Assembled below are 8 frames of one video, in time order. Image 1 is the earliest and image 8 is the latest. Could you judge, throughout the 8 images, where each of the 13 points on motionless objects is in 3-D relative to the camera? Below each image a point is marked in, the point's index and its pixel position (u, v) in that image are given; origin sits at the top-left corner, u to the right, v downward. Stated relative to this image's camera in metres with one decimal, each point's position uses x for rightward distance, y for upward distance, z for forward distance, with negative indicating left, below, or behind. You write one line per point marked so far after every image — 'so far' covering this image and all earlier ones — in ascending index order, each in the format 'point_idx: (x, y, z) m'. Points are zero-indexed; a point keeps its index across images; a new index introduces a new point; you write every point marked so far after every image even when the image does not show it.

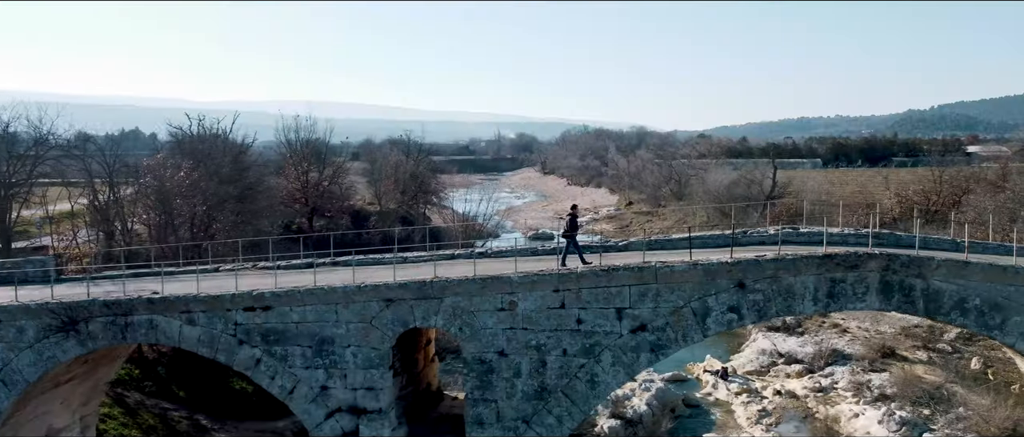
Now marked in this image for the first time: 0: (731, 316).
0: (+2.4, -1.1, +8.3) m
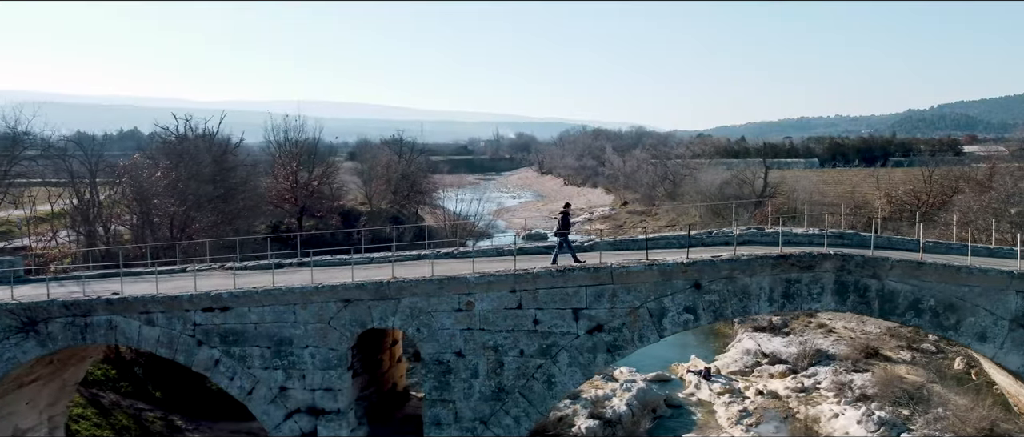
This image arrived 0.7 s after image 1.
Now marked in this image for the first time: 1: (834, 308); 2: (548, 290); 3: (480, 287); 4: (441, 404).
0: (+2.0, -1.1, +8.3) m
1: (+3.5, -1.0, +8.1) m
2: (+0.4, -0.8, +8.4) m
3: (-0.4, -0.8, +8.5) m
4: (-0.8, -2.2, +8.7) m
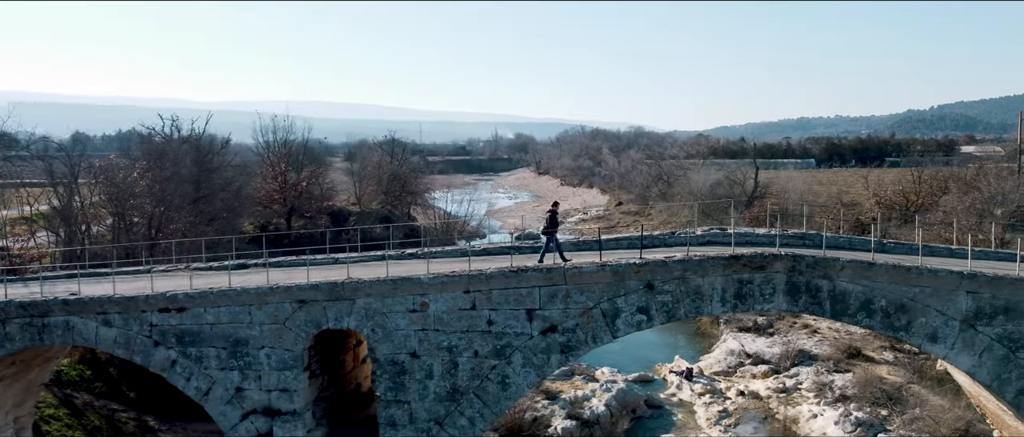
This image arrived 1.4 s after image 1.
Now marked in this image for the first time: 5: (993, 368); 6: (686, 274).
0: (+1.4, -1.1, +8.3) m
1: (+3.0, -1.0, +8.1) m
2: (-0.1, -0.8, +8.4) m
3: (-0.9, -0.8, +8.4) m
4: (-1.4, -2.2, +8.7) m
5: (+5.1, -1.6, +7.9) m
6: (+1.9, -0.6, +8.1) m
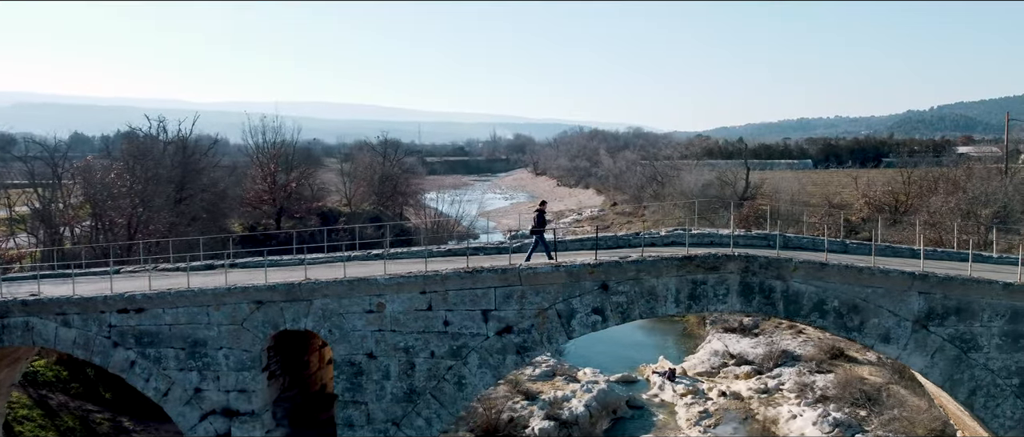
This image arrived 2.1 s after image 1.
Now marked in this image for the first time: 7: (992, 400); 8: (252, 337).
0: (+0.9, -1.1, +8.3) m
1: (+2.5, -1.0, +8.1) m
2: (-0.6, -0.8, +8.4) m
3: (-1.4, -0.8, +8.5) m
4: (-1.9, -2.2, +8.7) m
5: (+4.6, -1.6, +7.9) m
6: (+1.4, -0.6, +8.1) m
7: (+5.1, -1.9, +7.9) m
8: (-3.1, -1.4, +8.8) m
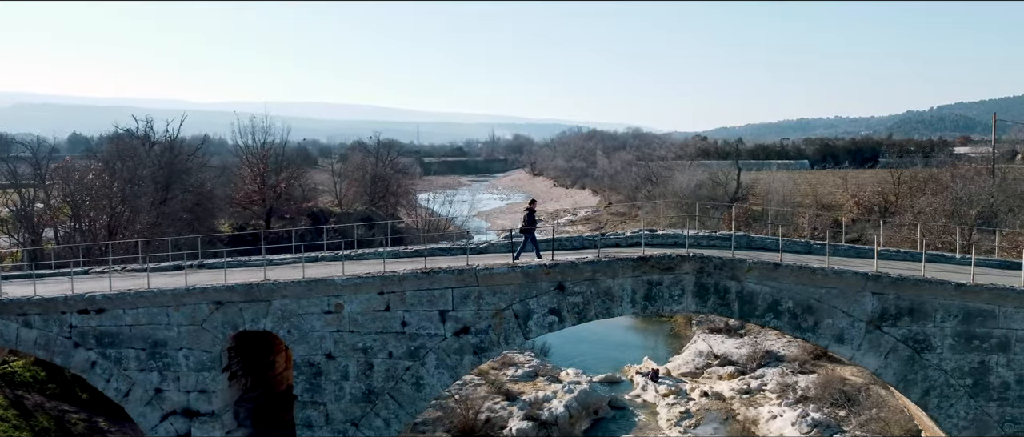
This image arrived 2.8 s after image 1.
0: (+0.4, -1.1, +8.3) m
1: (+2.0, -1.0, +8.1) m
2: (-1.1, -0.8, +8.4) m
3: (-1.9, -0.8, +8.5) m
4: (-2.3, -2.2, +8.7) m
5: (+4.1, -1.6, +7.9) m
6: (+0.9, -0.6, +8.1) m
7: (+4.6, -1.9, +7.9) m
8: (-3.6, -1.4, +8.8) m
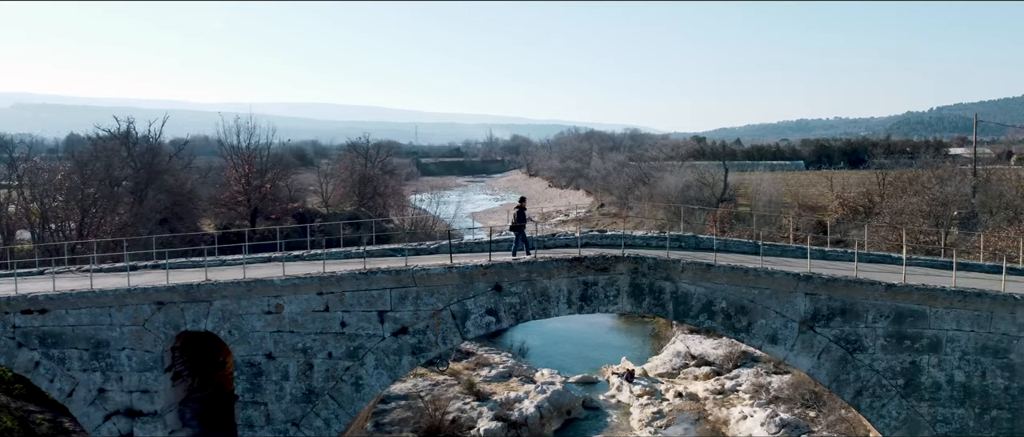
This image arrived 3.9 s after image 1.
0: (-0.3, -1.1, +8.3) m
1: (+1.3, -1.0, +8.2) m
2: (-1.8, -0.8, +8.4) m
3: (-2.6, -0.8, +8.5) m
4: (-3.0, -2.2, +8.7) m
5: (+3.4, -1.6, +7.9) m
6: (+0.2, -0.6, +8.2) m
7: (+3.9, -1.9, +7.9) m
8: (-4.3, -1.4, +8.8) m
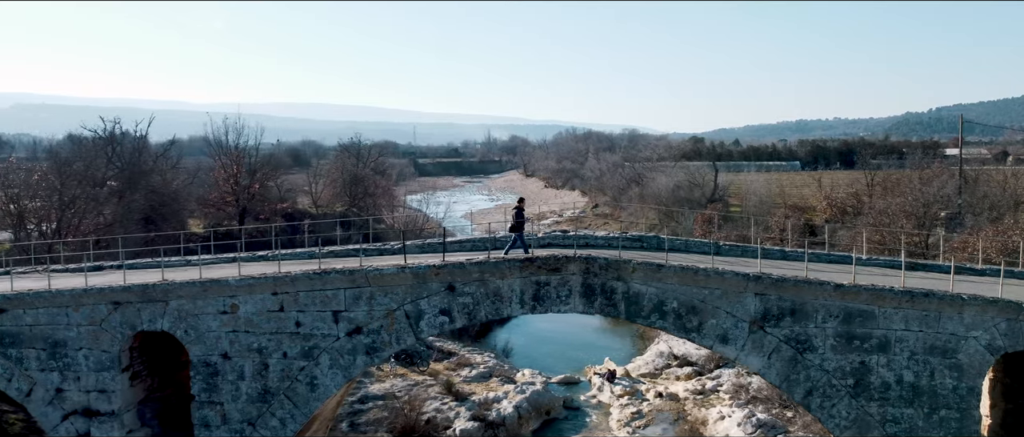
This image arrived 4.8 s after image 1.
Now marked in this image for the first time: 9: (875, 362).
0: (-0.8, -1.1, +8.3) m
1: (+0.8, -1.0, +8.2) m
2: (-2.3, -0.8, +8.5) m
3: (-3.1, -0.8, +8.5) m
4: (-3.6, -2.2, +8.7) m
5: (+2.9, -1.6, +7.9) m
6: (-0.3, -0.6, +8.2) m
7: (+3.4, -1.9, +7.9) m
8: (-4.8, -1.4, +8.8) m
9: (+3.8, -1.5, +7.8) m
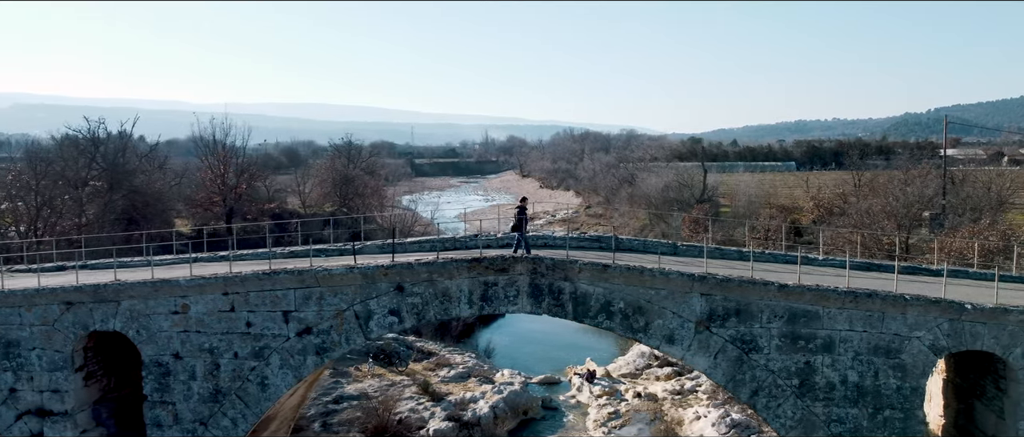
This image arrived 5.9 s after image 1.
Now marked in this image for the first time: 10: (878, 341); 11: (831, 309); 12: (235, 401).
0: (-1.4, -1.1, +8.4) m
1: (+0.2, -1.0, +8.2) m
2: (-2.9, -0.8, +8.5) m
3: (-3.7, -0.8, +8.5) m
4: (-4.1, -2.2, +8.8) m
5: (+2.3, -1.6, +8.0) m
6: (-0.9, -0.6, +8.2) m
7: (+2.8, -1.9, +8.0) m
8: (-5.4, -1.4, +8.9) m
9: (+3.3, -1.5, +7.9) m
10: (+3.8, -1.3, +7.7) m
11: (+3.4, -1.0, +7.8) m
12: (-3.2, -2.1, +8.6) m
